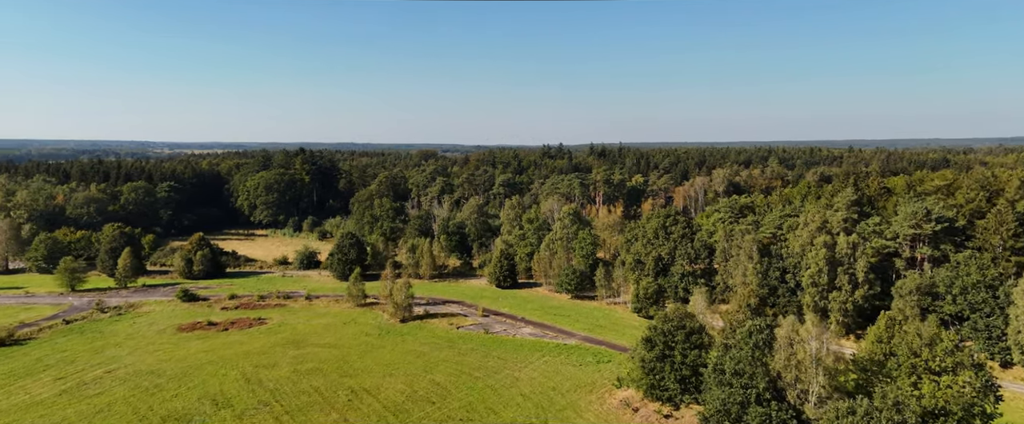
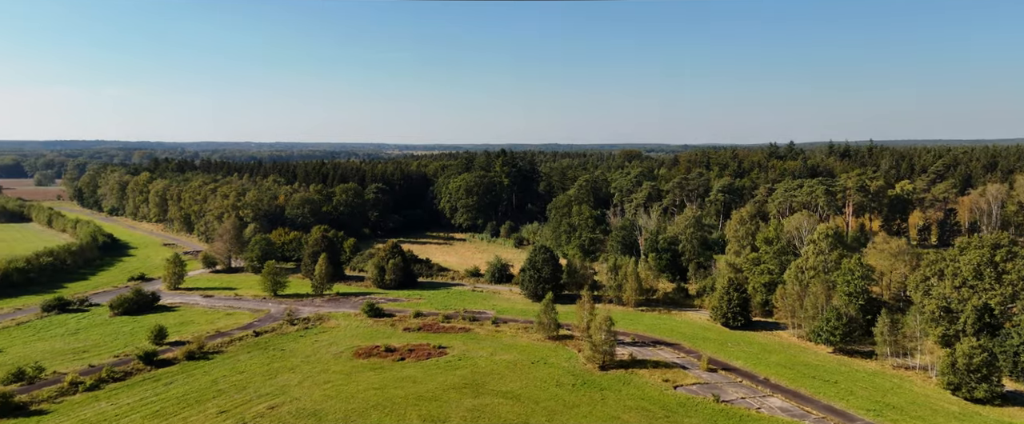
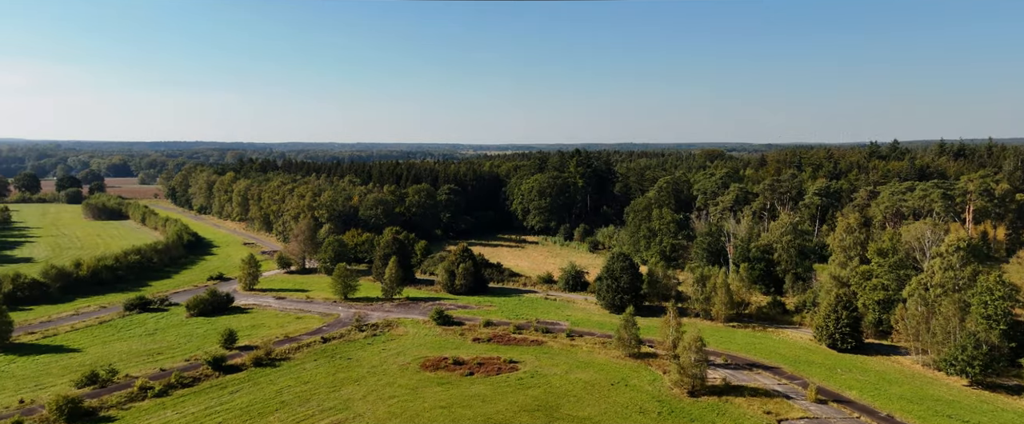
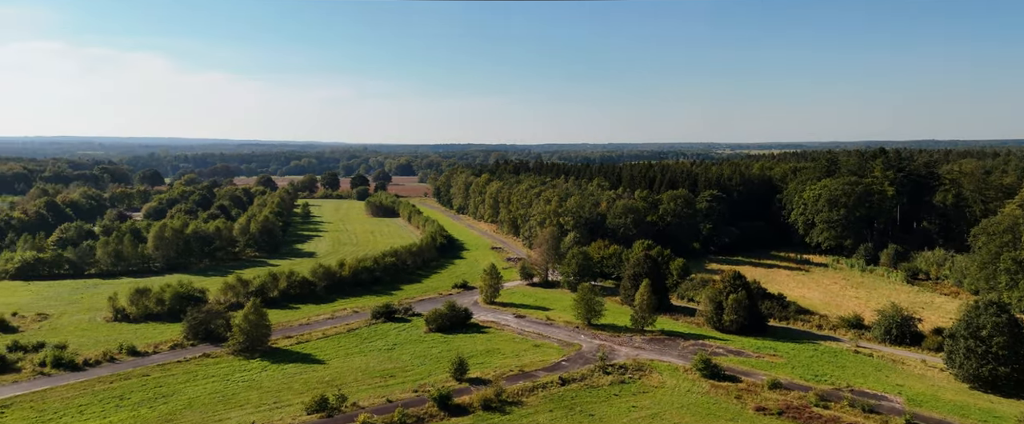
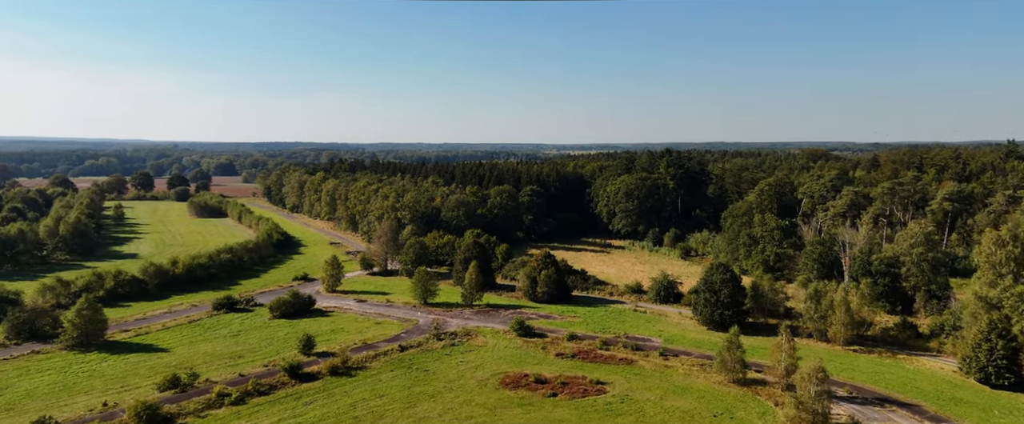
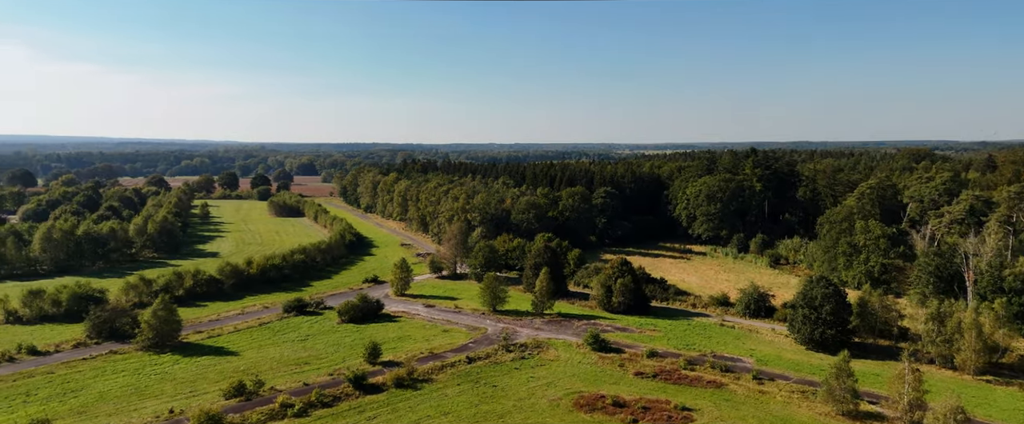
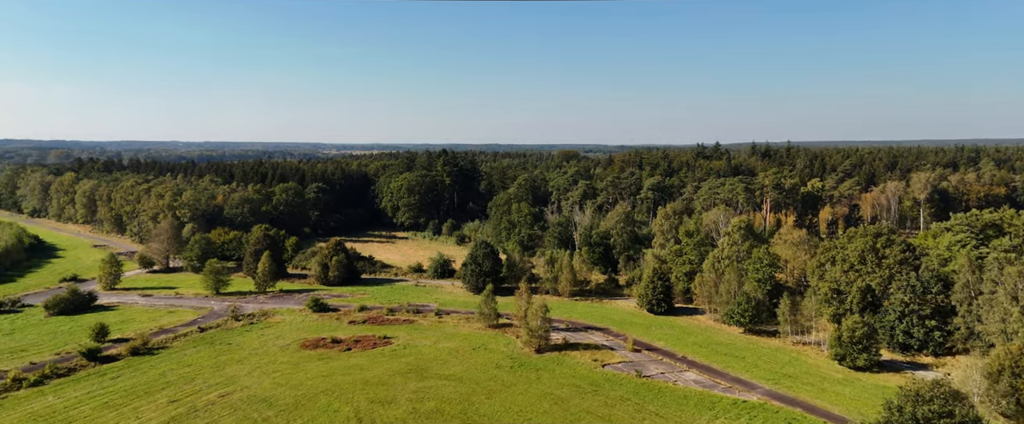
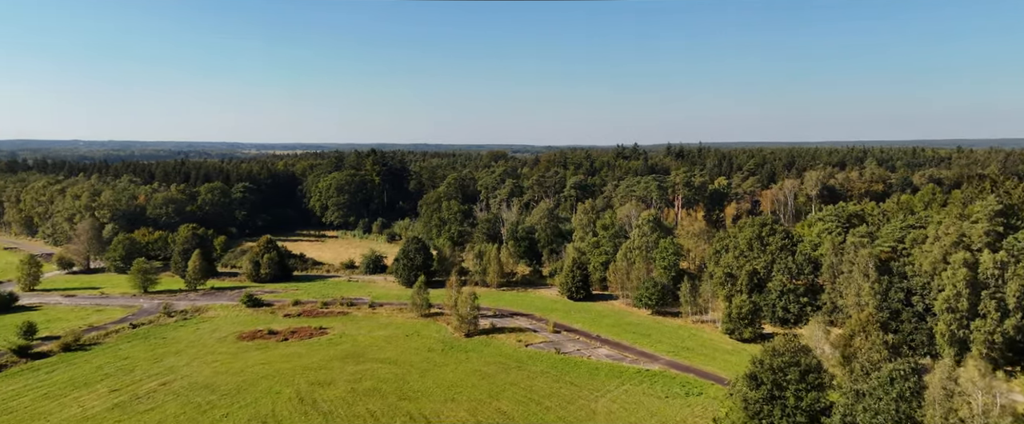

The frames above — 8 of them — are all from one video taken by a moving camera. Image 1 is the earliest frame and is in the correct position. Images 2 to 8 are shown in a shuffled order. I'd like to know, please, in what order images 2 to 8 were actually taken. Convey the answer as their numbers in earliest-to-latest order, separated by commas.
8, 7, 2, 3, 5, 6, 4
